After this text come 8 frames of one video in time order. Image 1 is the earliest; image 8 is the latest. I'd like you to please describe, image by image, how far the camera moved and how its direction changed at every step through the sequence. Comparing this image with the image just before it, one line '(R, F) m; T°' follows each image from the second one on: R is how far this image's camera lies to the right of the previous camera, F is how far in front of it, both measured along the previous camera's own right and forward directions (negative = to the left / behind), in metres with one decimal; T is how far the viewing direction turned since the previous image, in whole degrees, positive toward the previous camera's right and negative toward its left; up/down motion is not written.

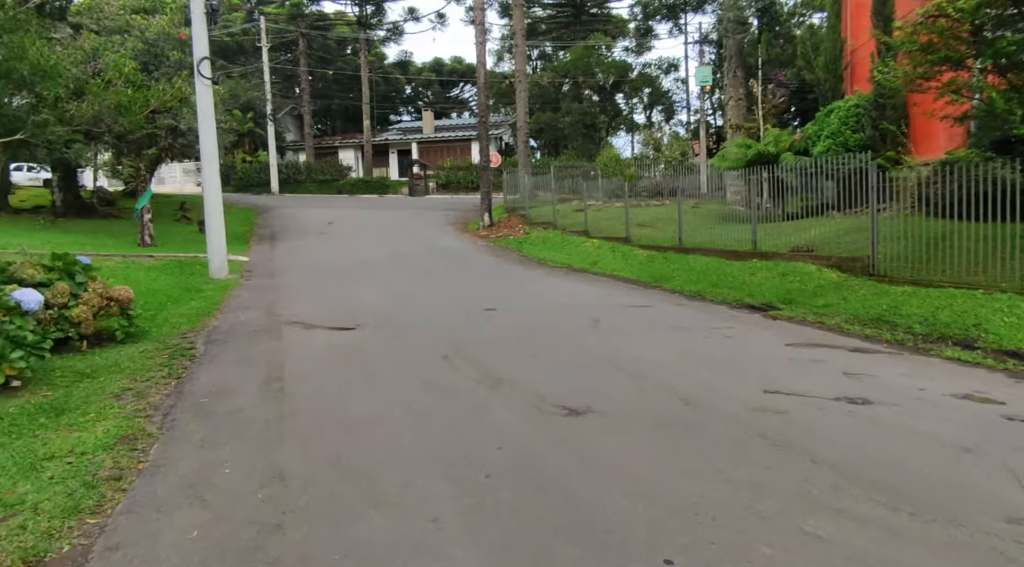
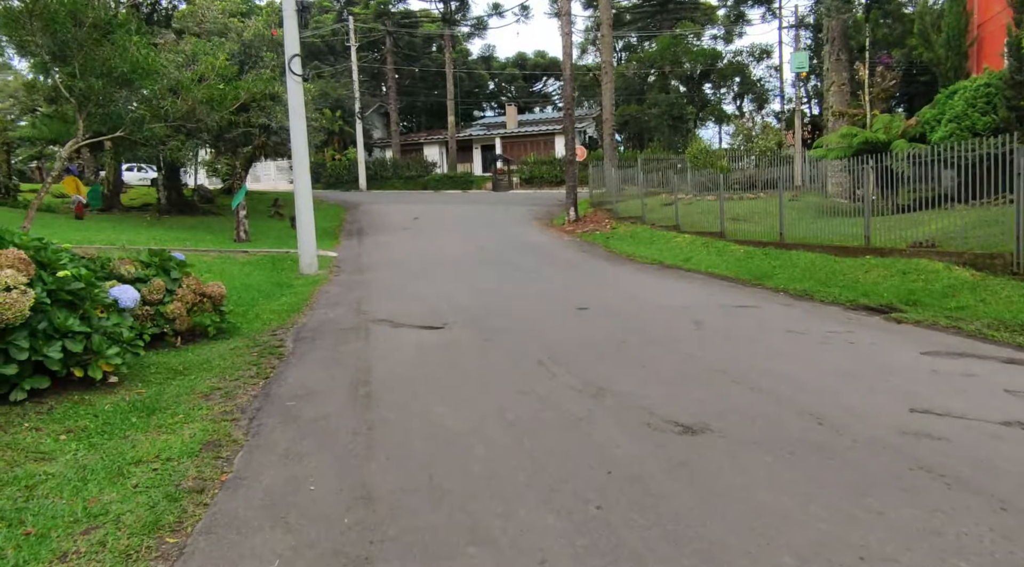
(-0.1, +0.5) m; -5°
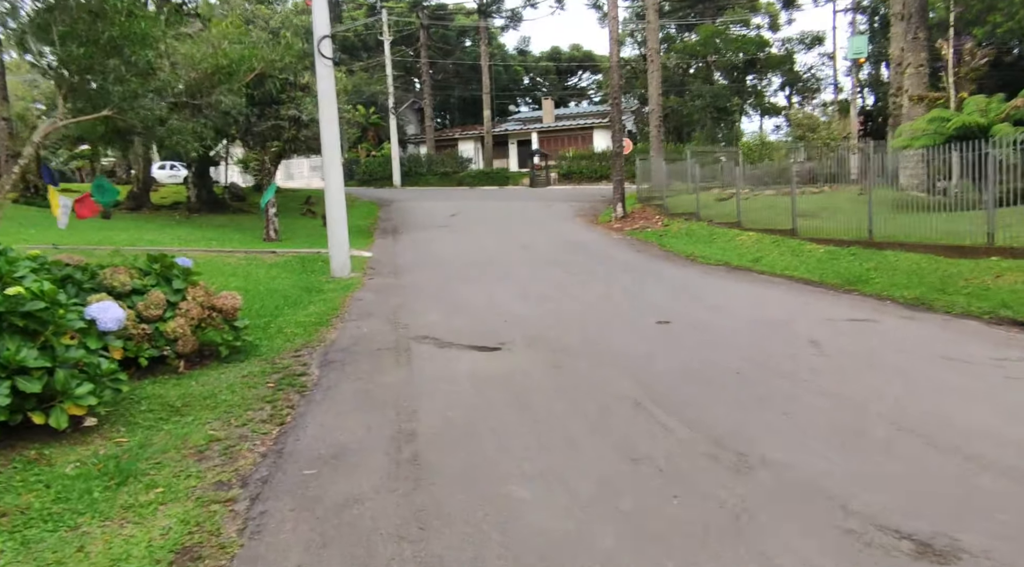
(-0.3, +1.8) m; -2°
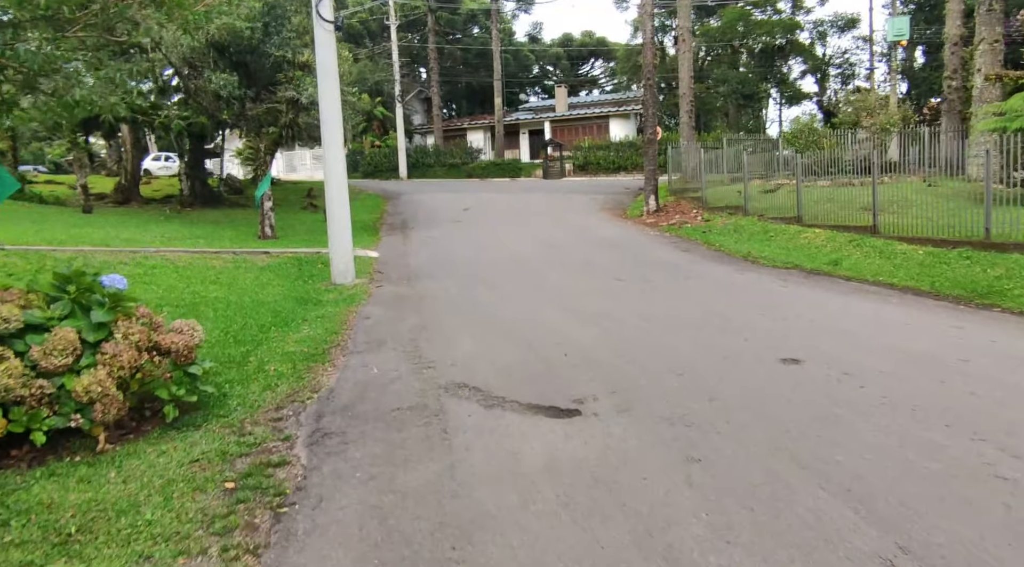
(-0.5, +2.7) m; 0°
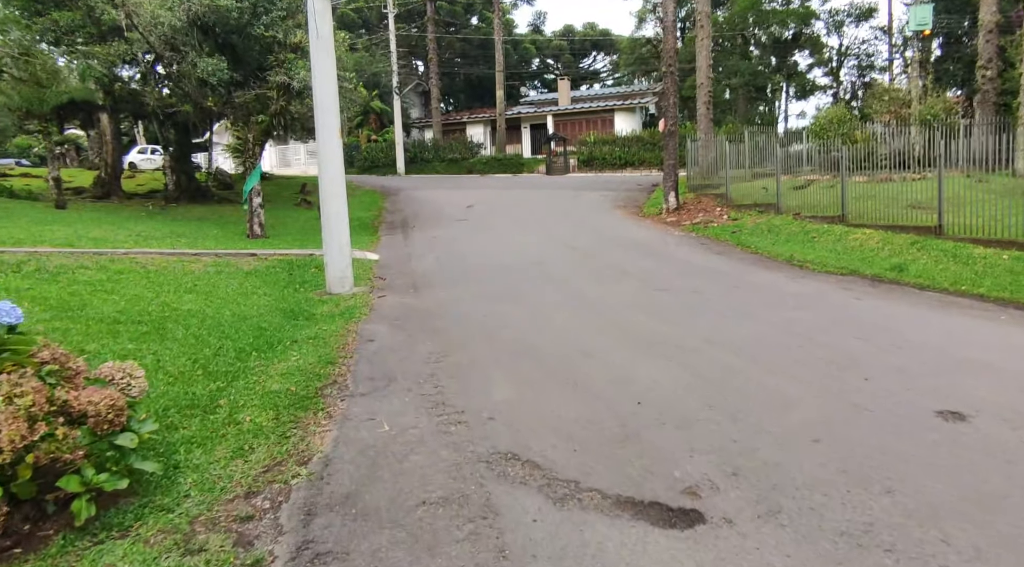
(-0.4, +1.9) m; 0°
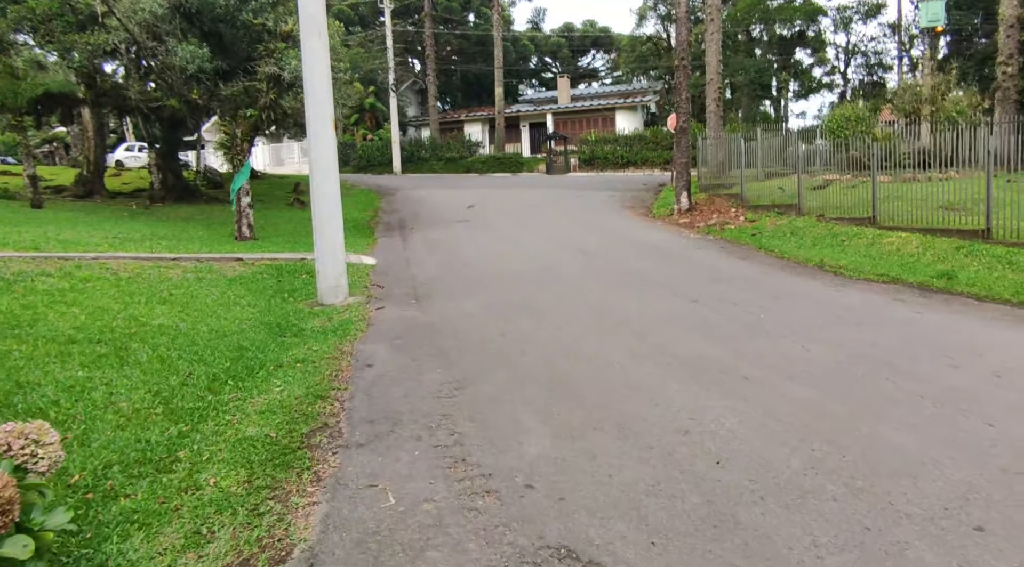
(-0.2, +1.3) m; 0°
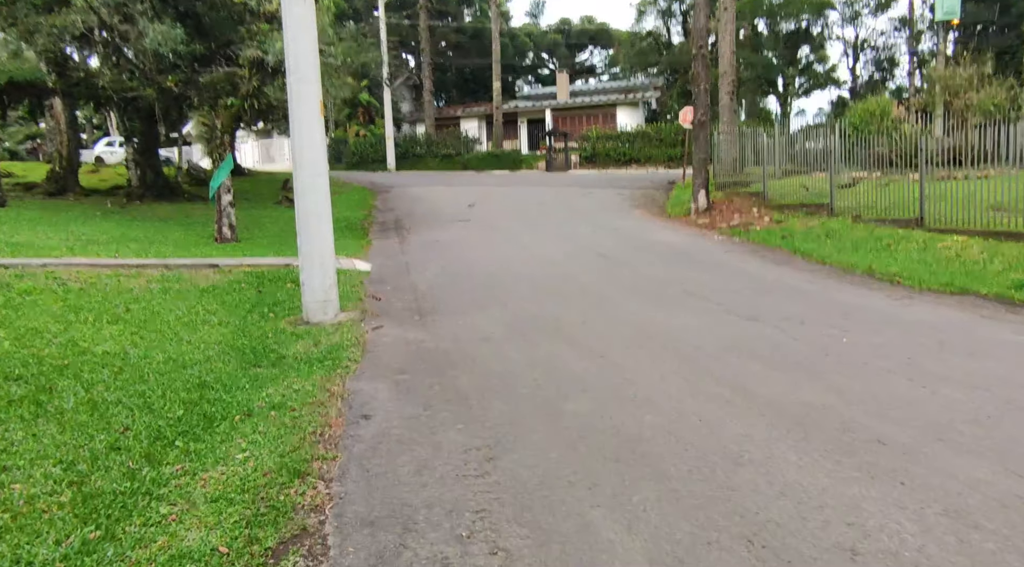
(-0.3, +1.7) m; 0°
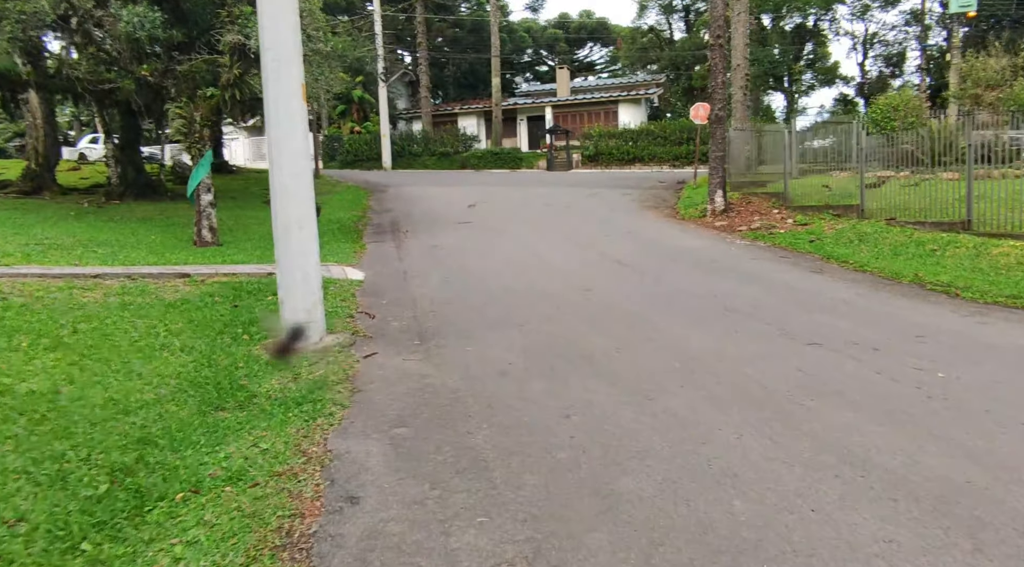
(-0.2, +1.4) m; 0°
